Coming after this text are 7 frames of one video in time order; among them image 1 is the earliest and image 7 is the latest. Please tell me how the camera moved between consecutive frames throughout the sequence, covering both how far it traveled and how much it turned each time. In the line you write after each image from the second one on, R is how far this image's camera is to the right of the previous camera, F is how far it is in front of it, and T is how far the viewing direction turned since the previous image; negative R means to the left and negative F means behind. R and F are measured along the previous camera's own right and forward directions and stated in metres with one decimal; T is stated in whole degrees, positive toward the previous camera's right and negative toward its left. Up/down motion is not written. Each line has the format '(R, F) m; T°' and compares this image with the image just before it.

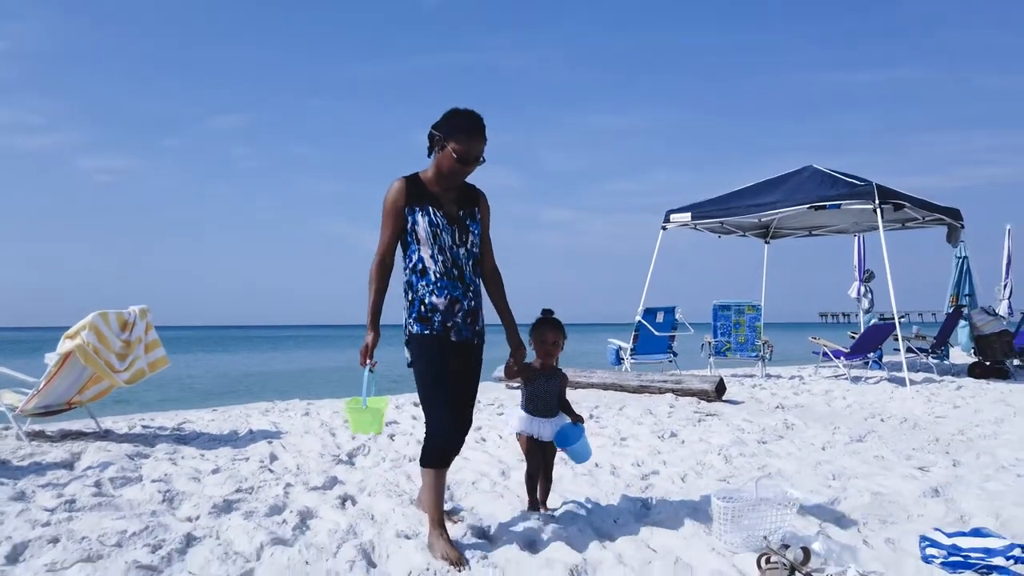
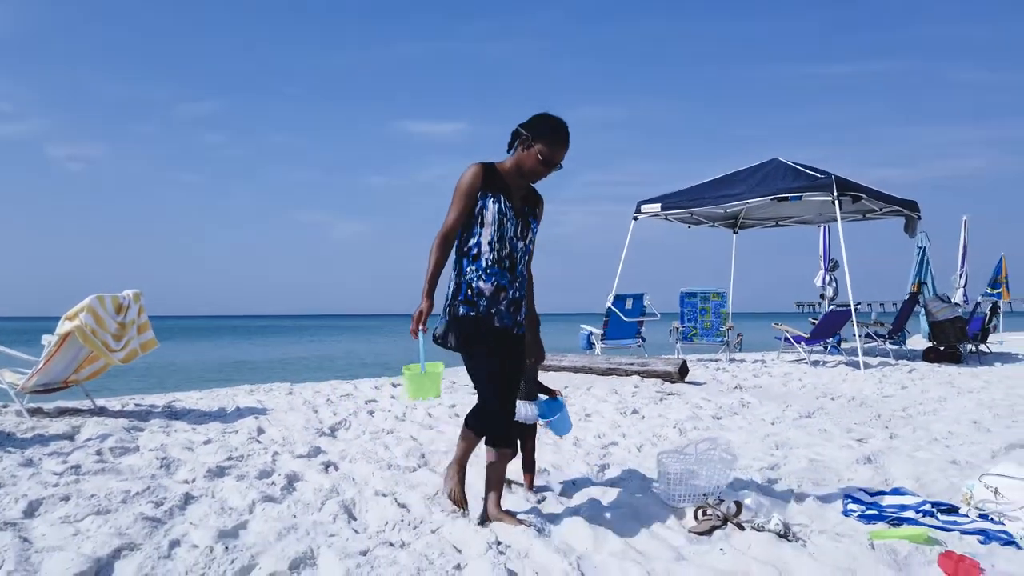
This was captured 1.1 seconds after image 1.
(0.0, -0.3) m; +1°
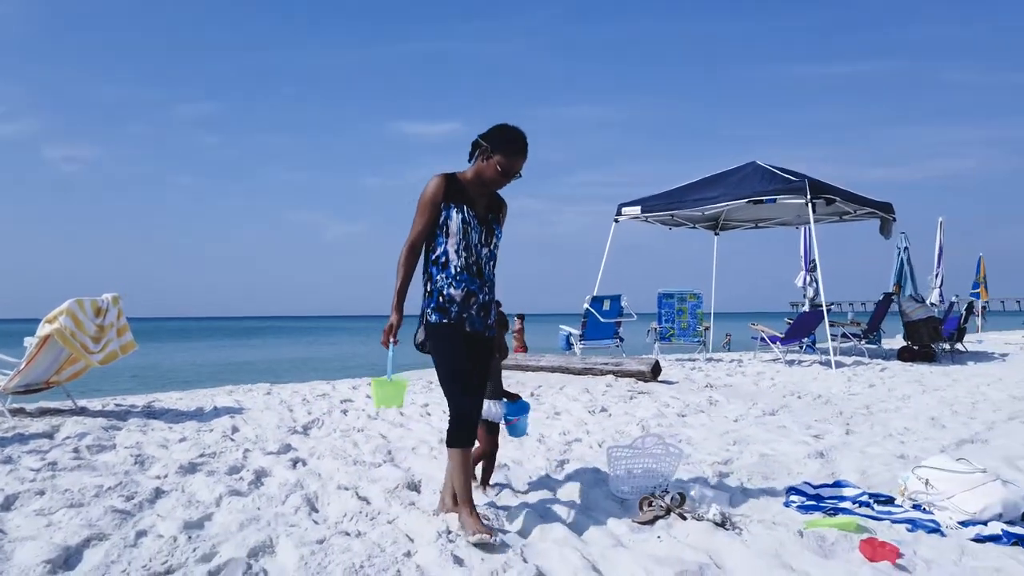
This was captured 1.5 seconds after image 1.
(+0.2, -0.2) m; 0°
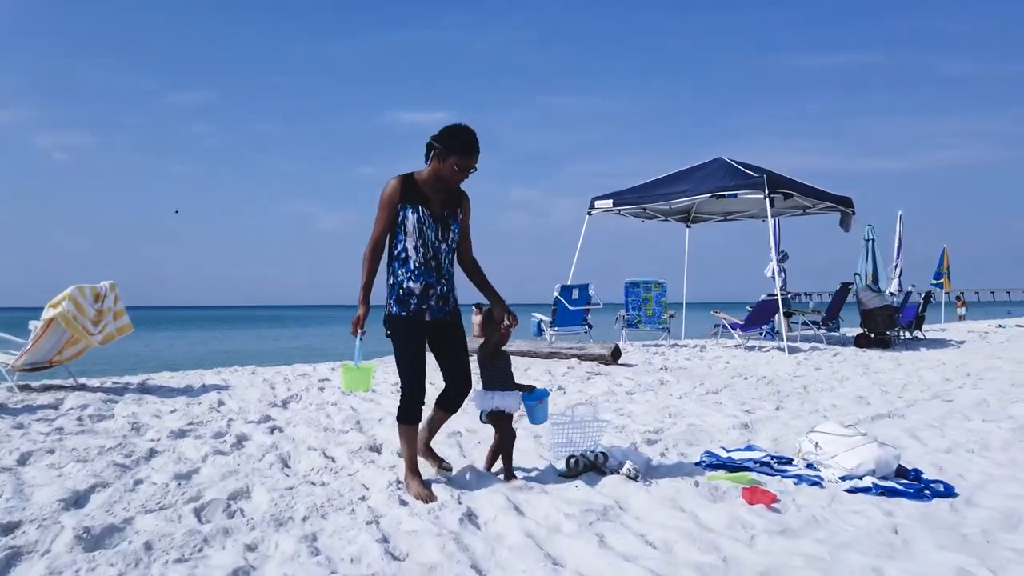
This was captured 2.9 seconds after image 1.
(+0.2, -0.5) m; +1°
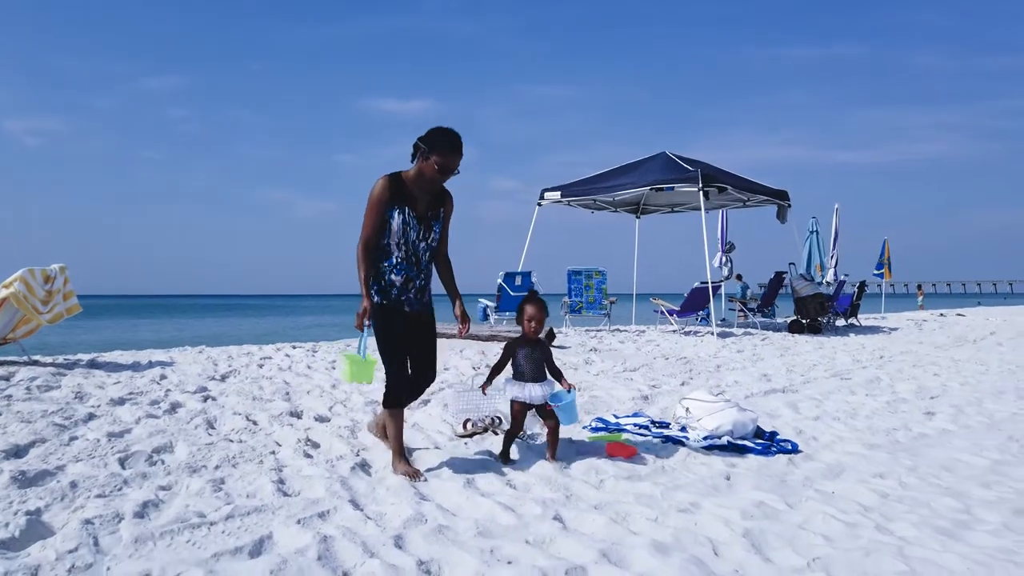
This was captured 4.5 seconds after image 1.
(+0.4, -0.4) m; +2°
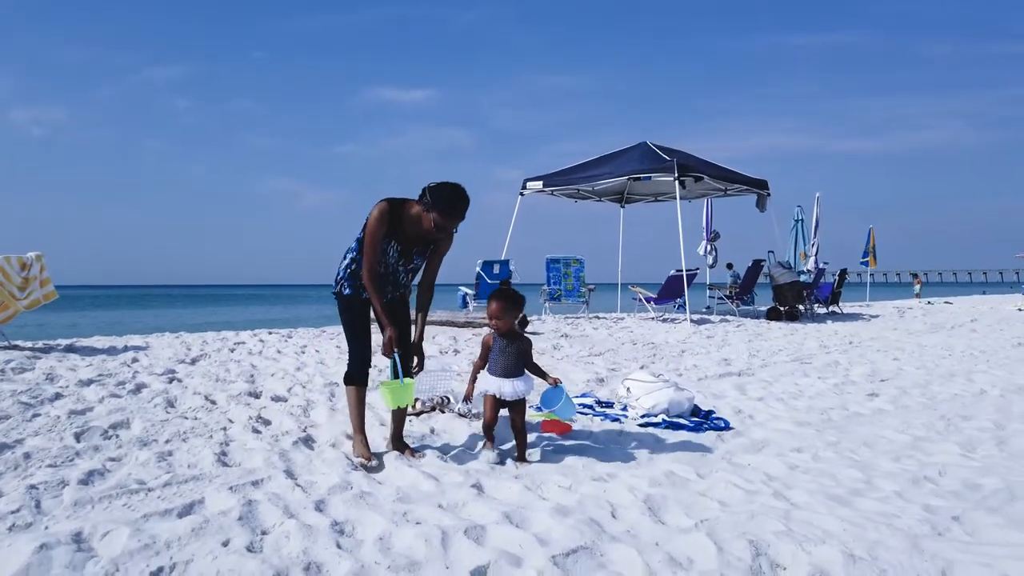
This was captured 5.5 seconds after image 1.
(+0.3, -0.2) m; 0°
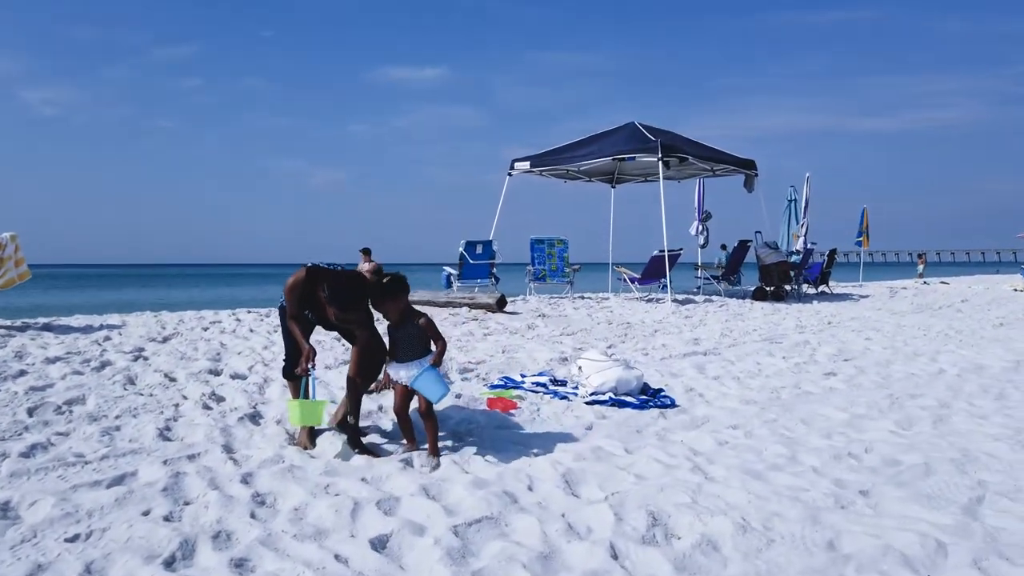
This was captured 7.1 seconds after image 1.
(+0.3, -0.1) m; -1°
